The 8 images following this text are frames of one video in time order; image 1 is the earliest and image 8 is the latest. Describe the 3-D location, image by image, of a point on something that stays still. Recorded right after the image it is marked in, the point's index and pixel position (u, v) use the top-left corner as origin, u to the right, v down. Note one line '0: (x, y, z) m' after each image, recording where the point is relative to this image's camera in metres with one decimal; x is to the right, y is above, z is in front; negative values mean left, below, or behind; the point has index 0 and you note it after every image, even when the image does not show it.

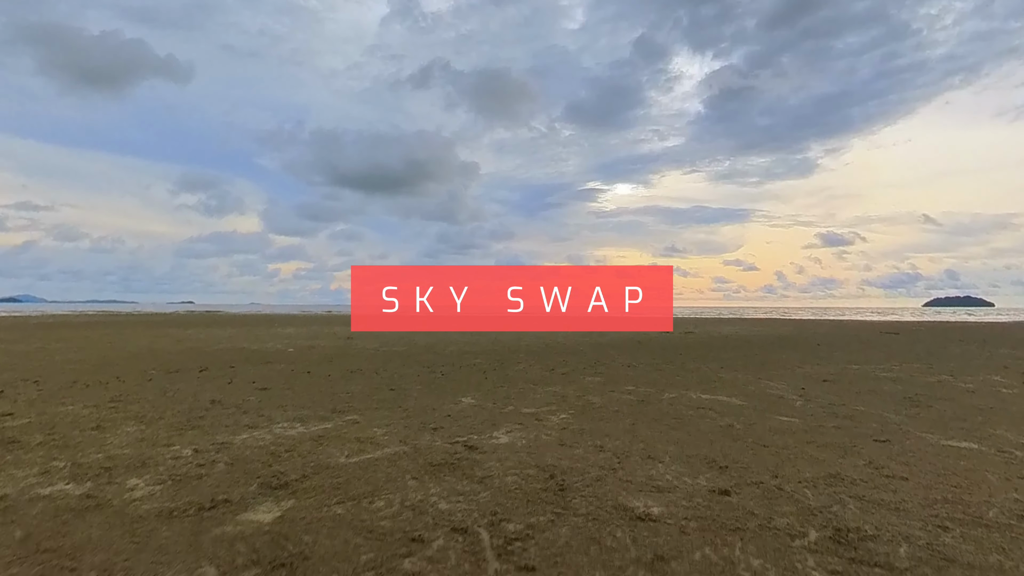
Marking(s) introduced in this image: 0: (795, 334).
0: (+5.3, -0.9, +12.9) m
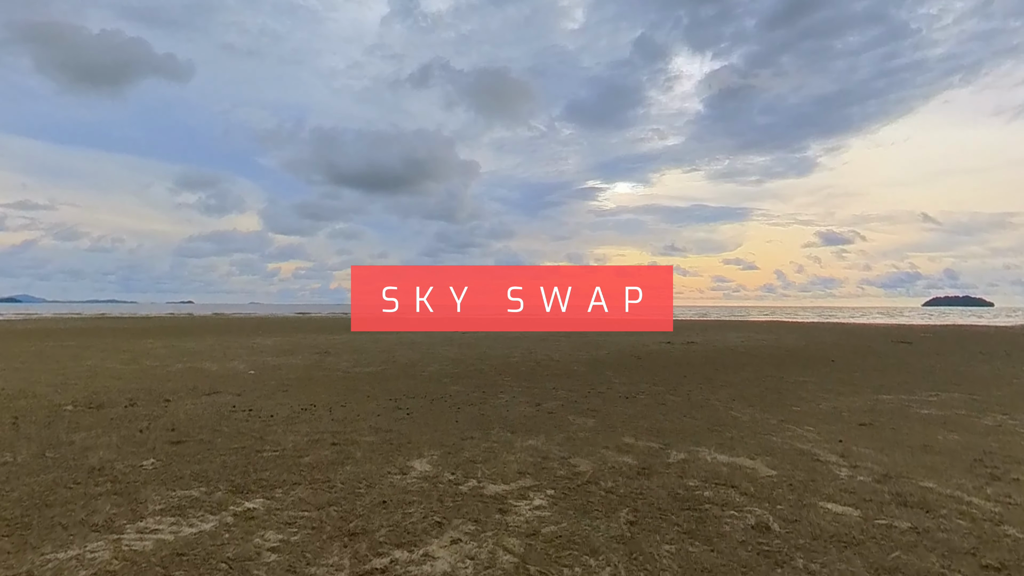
0: (+5.1, -1.0, +12.1) m
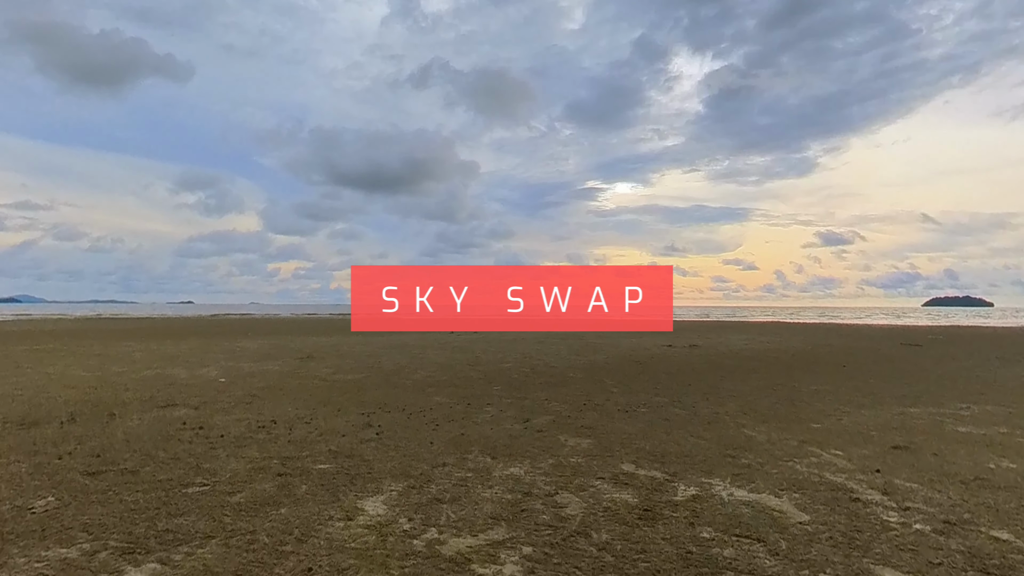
0: (+5.0, -1.1, +11.6) m
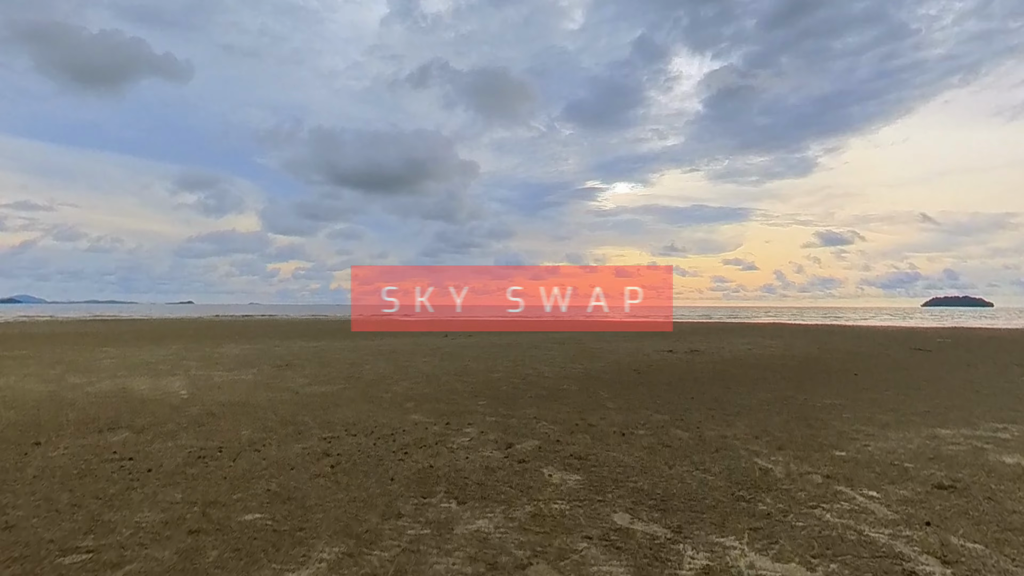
0: (+4.9, -1.1, +11.1) m
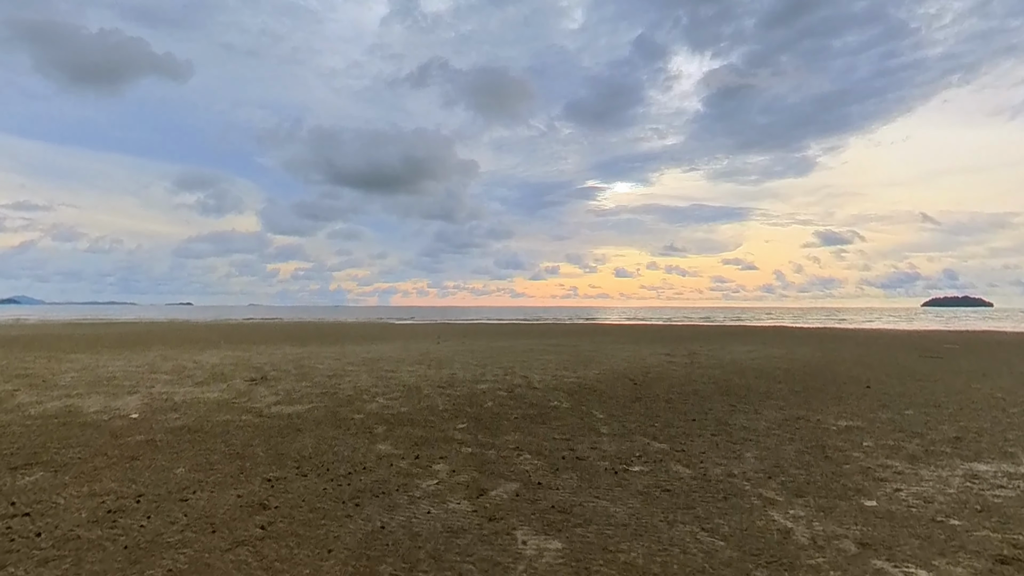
0: (+4.8, -1.2, +10.6) m
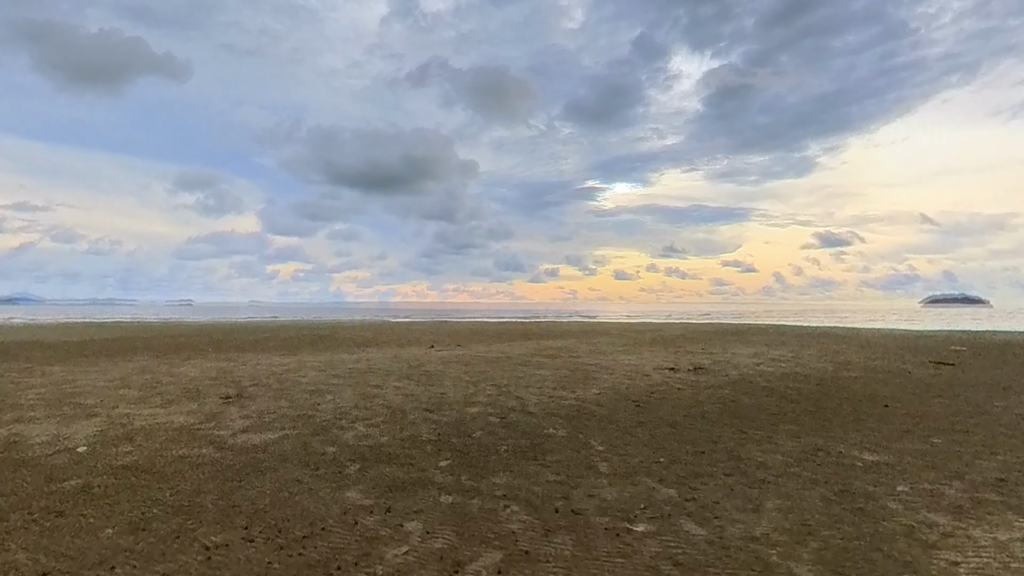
0: (+4.7, -1.3, +10.0) m
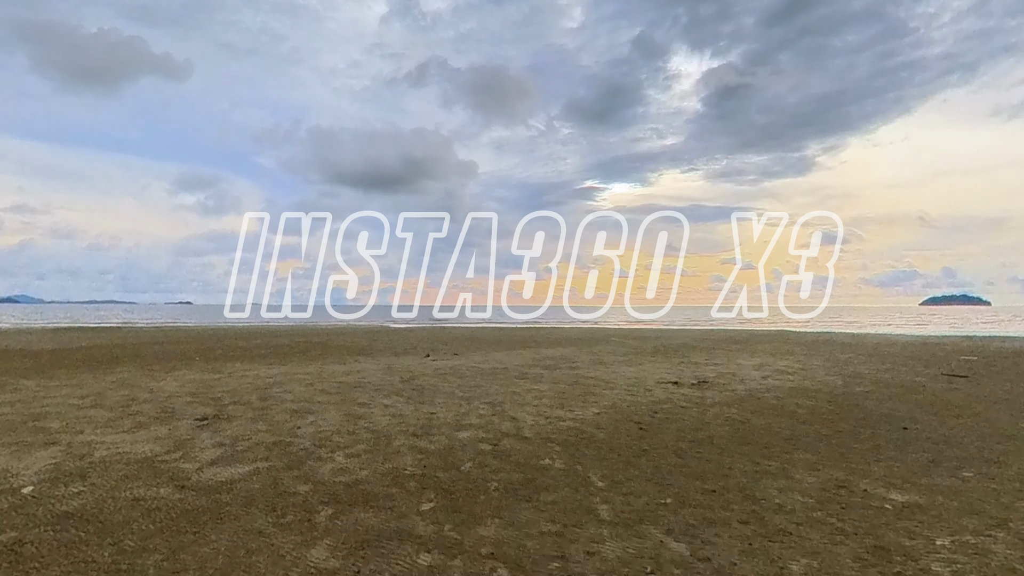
0: (+4.7, -1.5, +9.6) m
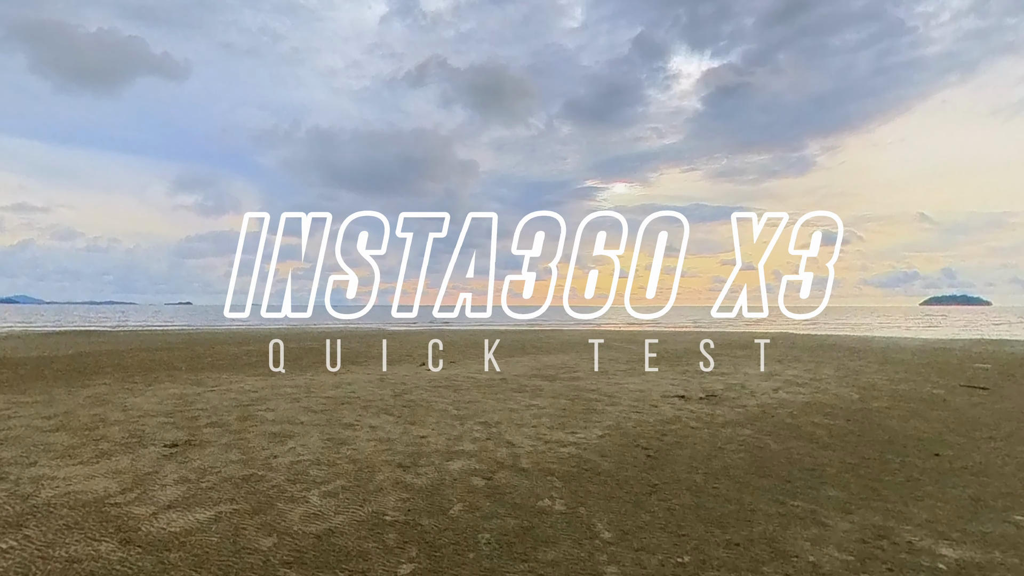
0: (+4.6, -1.6, +9.0) m
